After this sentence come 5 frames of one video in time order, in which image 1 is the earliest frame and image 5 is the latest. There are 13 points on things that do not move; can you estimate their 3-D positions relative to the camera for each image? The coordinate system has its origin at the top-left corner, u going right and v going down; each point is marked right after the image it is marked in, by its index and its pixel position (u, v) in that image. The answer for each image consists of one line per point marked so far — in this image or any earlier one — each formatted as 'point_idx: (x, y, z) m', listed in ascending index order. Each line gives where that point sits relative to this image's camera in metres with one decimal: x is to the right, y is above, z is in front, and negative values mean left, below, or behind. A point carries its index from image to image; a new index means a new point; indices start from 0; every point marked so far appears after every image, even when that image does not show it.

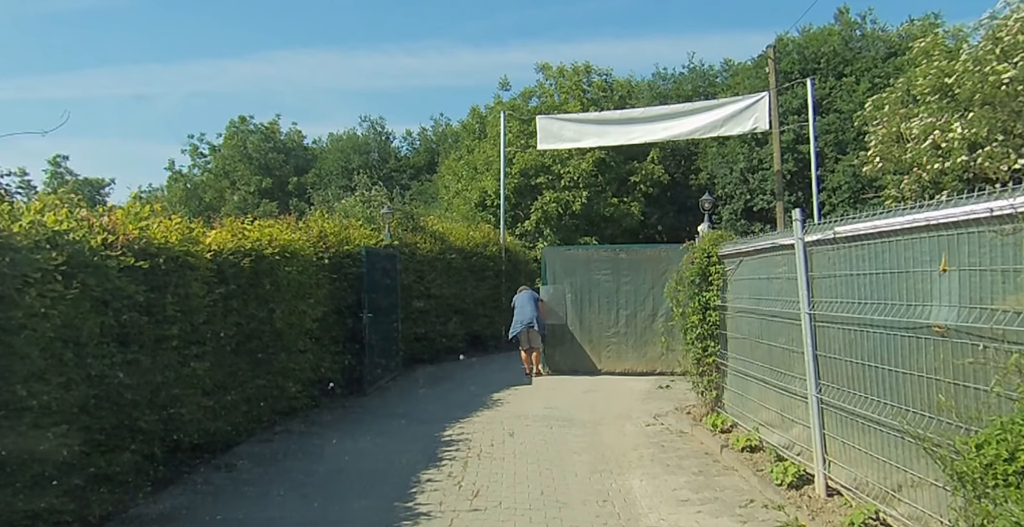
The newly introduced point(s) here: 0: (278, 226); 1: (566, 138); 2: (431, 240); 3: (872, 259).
0: (-3.1, +0.5, +10.3) m
1: (+1.2, +2.7, +17.2) m
2: (-1.6, +0.5, +16.1) m
3: (+2.1, 0.0, +4.6) m
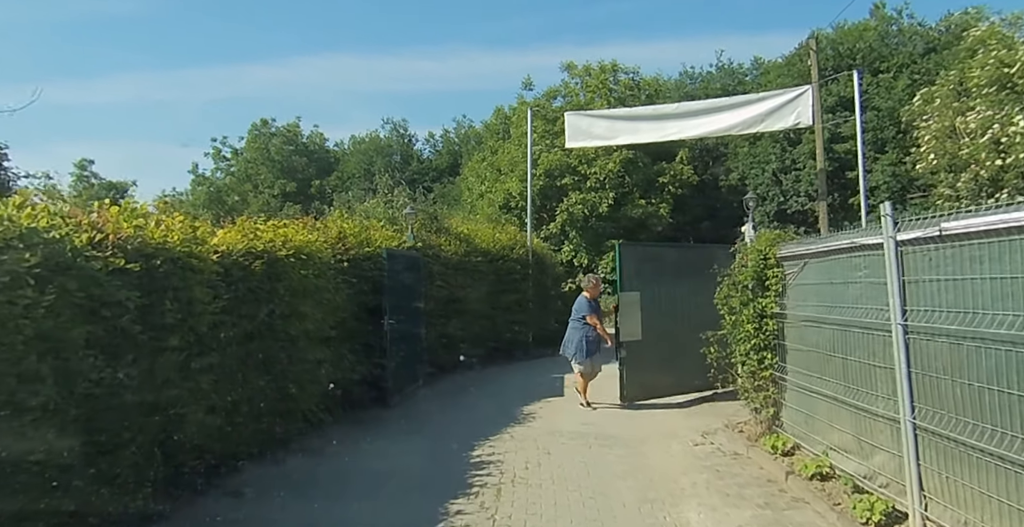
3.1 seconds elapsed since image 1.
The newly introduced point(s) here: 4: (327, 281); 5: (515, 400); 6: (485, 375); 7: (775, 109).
0: (-2.7, +0.5, +9.7) m
1: (+1.7, +2.6, +16.4) m
2: (-1.1, +0.4, +15.4) m
3: (+2.3, 0.0, +3.8) m
4: (-2.3, -0.2, +10.0) m
5: (+0.1, -2.1, +12.3) m
6: (-0.4, -2.1, +15.1) m
7: (+4.9, +2.9, +14.9) m
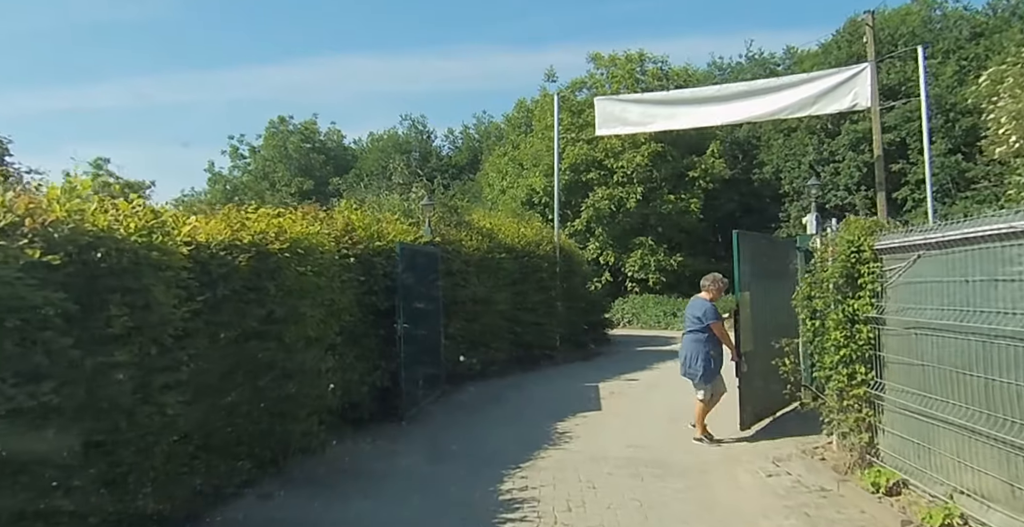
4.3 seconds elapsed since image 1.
0: (-2.4, +0.5, +8.5) m
1: (+2.2, +2.7, +15.1) m
2: (-0.6, +0.5, +14.1) m
3: (+2.5, +0.1, +2.5) m
4: (-2.0, -0.2, +8.8) m
5: (+0.5, -2.0, +11.0) m
6: (+0.1, -2.1, +13.9) m
7: (+5.4, +3.0, +13.5) m
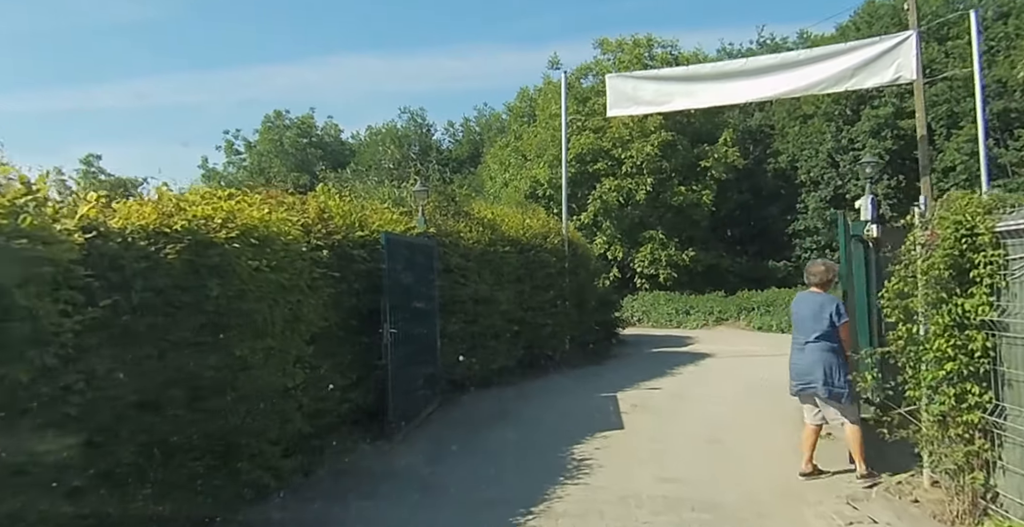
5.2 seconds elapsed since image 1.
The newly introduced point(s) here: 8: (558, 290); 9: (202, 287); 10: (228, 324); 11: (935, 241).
0: (-2.3, +0.6, +7.1) m
1: (+2.3, +2.8, +13.7) m
2: (-0.5, +0.6, +12.8) m
3: (+2.5, +0.1, +1.1) m
4: (-1.9, -0.1, +7.4) m
5: (+0.6, -2.0, +9.6) m
6: (+0.1, -2.0, +12.5) m
7: (+5.4, +3.1, +12.1) m
8: (+0.9, -0.6, +15.7) m
9: (-2.1, -0.2, +5.9) m
10: (-2.1, -0.5, +6.4) m
11: (+2.6, +0.2, +5.1) m
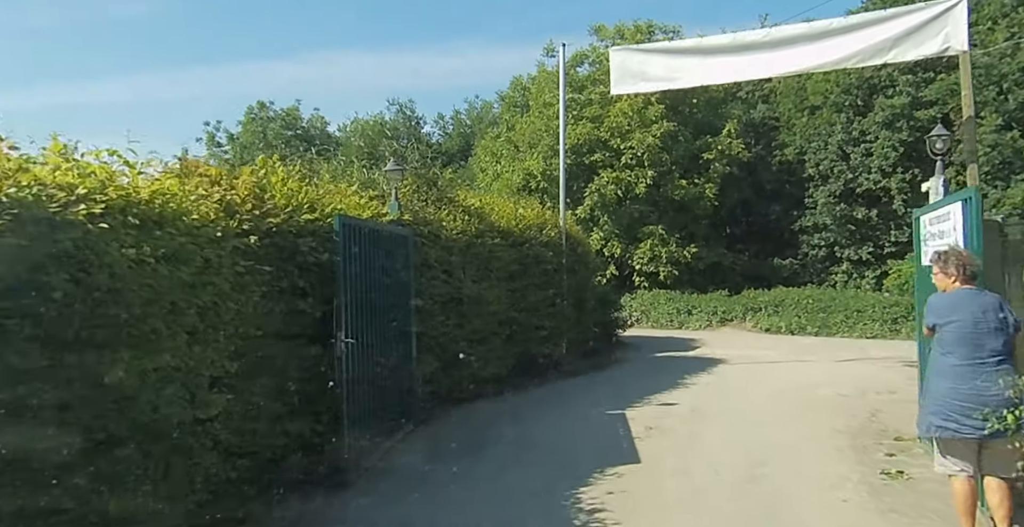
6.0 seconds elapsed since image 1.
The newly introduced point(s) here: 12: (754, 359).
0: (-2.4, +0.6, +5.5) m
1: (+2.2, +2.9, +12.2) m
2: (-0.7, +0.6, +11.2) m
3: (+2.5, +0.1, -0.4) m
4: (-2.0, -0.1, +5.8) m
5: (+0.5, -1.9, +8.1) m
6: (0.0, -1.9, +10.9) m
7: (+5.3, +3.1, +10.5) m
8: (+0.7, -0.5, +14.1) m
9: (-2.2, -0.1, +4.3) m
10: (-2.2, -0.4, +4.8) m
11: (+2.6, +0.2, +3.5) m
12: (+4.5, -1.8, +15.0) m
